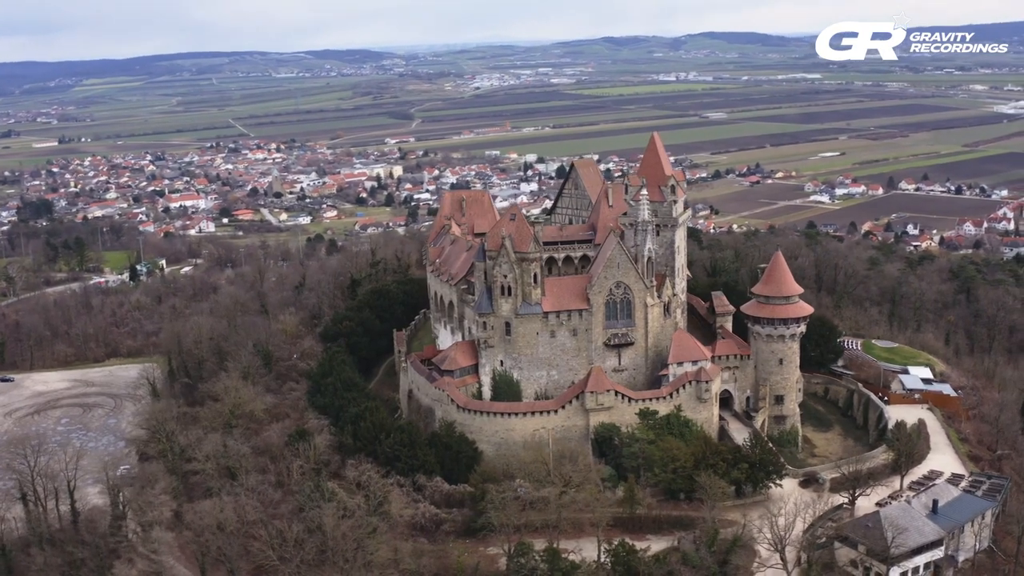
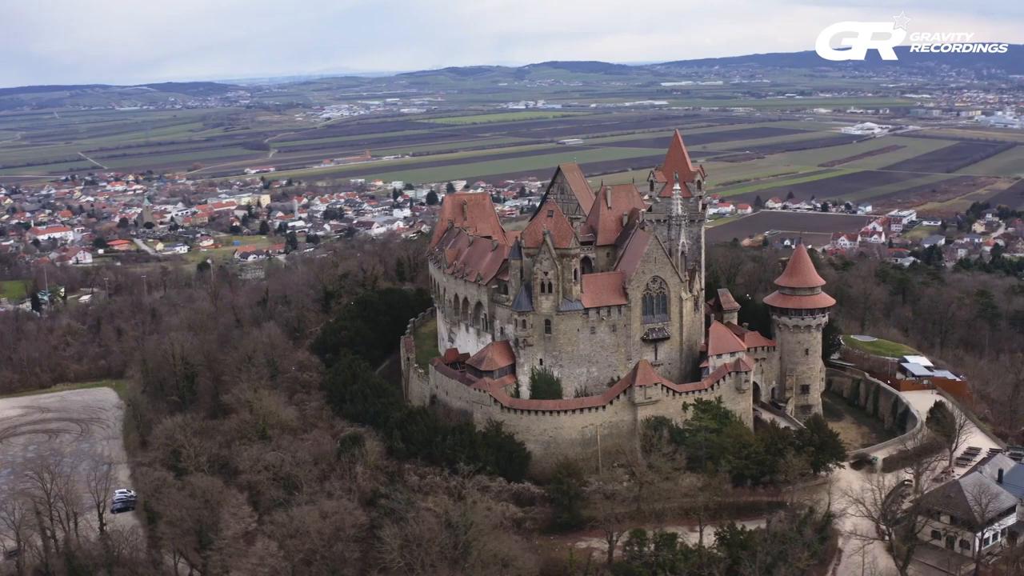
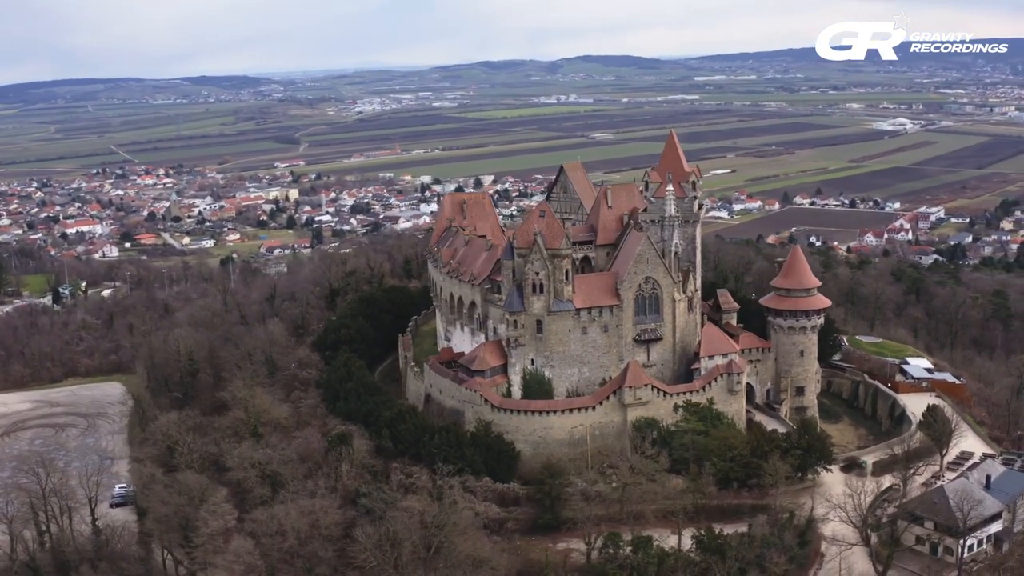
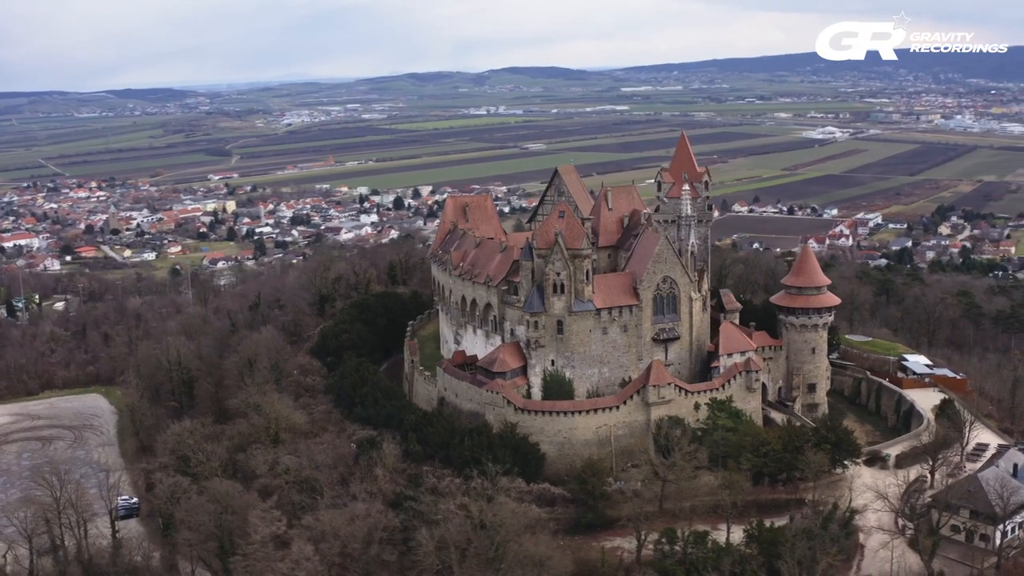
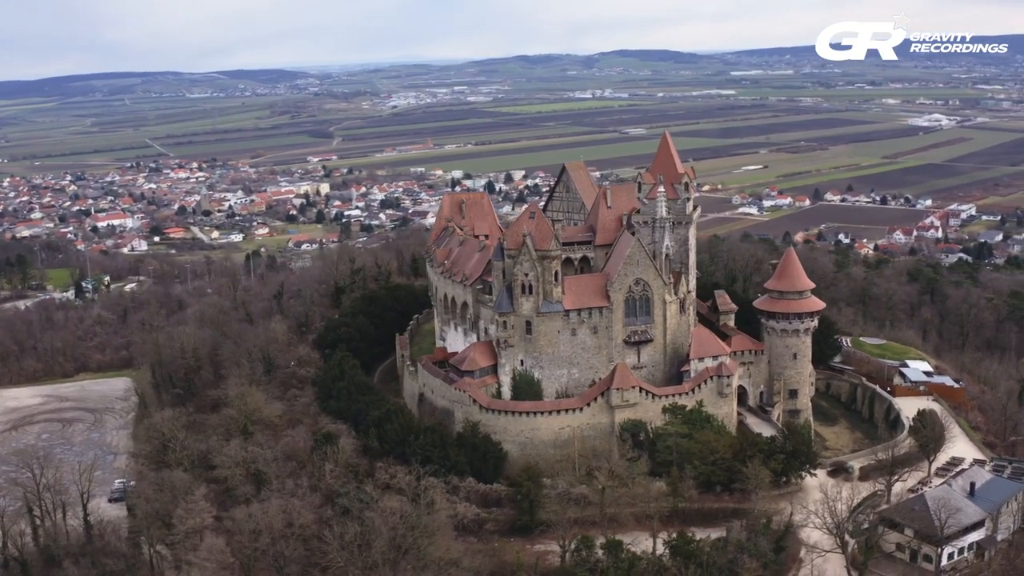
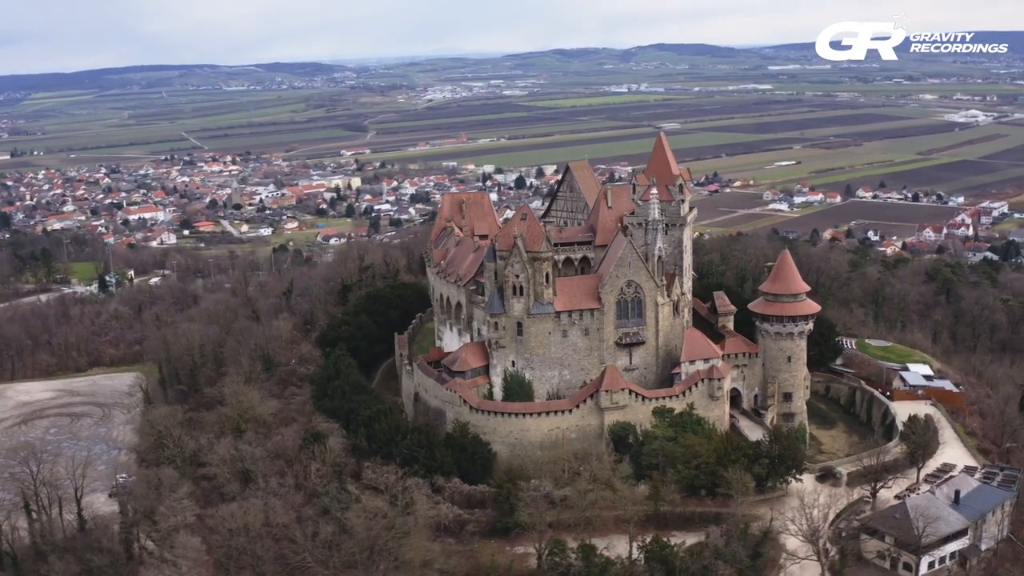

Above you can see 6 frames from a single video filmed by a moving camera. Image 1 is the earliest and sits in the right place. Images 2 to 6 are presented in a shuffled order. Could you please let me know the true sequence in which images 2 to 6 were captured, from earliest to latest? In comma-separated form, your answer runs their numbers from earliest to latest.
6, 5, 3, 2, 4
